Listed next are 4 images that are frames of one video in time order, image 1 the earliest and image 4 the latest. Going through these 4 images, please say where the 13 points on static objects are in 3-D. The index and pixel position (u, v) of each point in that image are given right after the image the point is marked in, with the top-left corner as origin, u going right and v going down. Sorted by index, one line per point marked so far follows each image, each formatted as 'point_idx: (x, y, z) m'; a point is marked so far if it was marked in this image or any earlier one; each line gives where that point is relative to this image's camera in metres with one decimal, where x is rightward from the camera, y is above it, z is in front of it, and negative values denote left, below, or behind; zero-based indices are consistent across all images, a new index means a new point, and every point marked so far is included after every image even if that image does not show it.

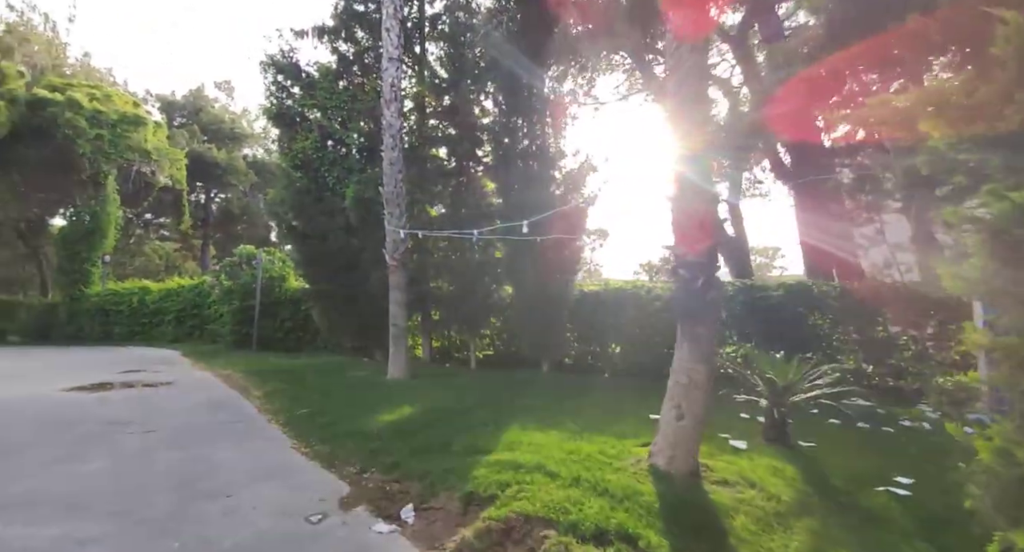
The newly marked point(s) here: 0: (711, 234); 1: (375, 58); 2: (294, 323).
0: (+1.7, +0.3, +3.9) m
1: (-4.1, +6.4, +13.7) m
2: (-8.0, -1.7, +17.0) m
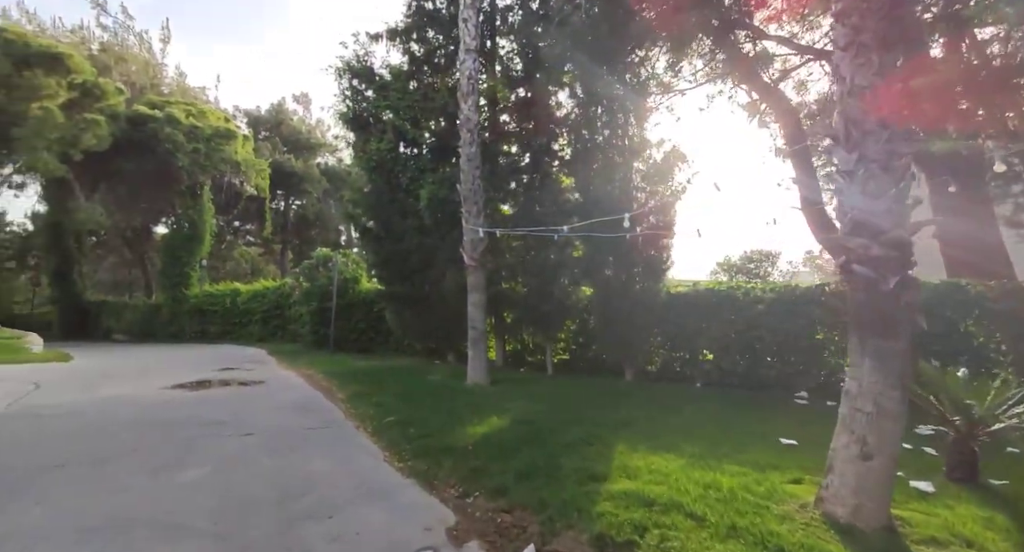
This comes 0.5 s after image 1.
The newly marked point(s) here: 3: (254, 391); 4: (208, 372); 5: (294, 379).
0: (+2.5, +0.4, +3.1) m
1: (-1.9, +6.3, +13.5) m
2: (-5.4, -1.8, +17.3) m
3: (-5.0, -2.2, +9.0) m
4: (-7.7, -2.4, +11.9) m
5: (-5.0, -2.4, +10.7) m
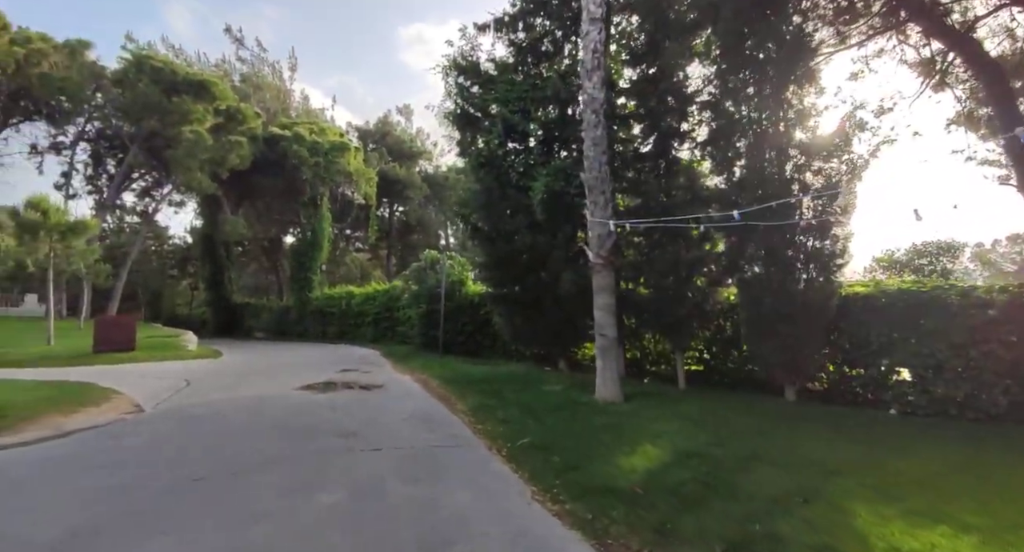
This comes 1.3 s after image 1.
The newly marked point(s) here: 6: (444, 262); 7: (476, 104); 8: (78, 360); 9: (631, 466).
0: (+3.6, +0.4, +1.5) m
1: (+1.1, +6.3, +12.6) m
2: (-1.4, -1.9, +17.0) m
3: (-2.6, -2.3, +8.7) m
4: (-4.7, -2.5, +12.1) m
5: (-2.3, -2.4, +10.5) m
6: (-2.4, +0.5, +16.4) m
7: (-1.0, +4.8, +13.0) m
8: (-12.8, -2.5, +13.8) m
9: (+1.1, -1.8, +4.5) m
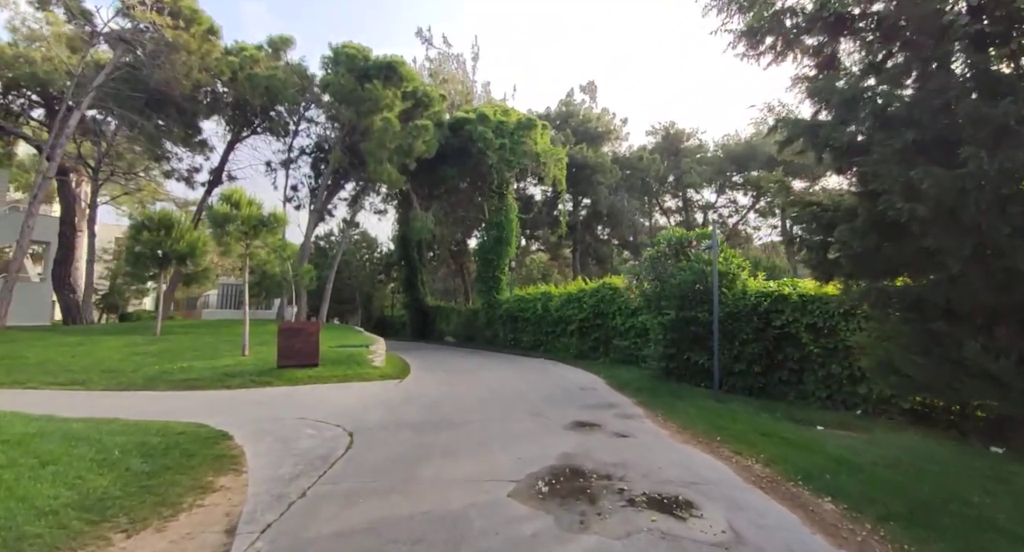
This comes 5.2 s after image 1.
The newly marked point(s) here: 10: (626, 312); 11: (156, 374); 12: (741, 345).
0: (+4.7, +0.8, -6.1) m
1: (+6.2, +6.7, +5.3) m
2: (+5.6, -1.6, +10.2) m
3: (+1.5, -2.0, +2.9) m
4: (+0.7, -2.3, +6.8) m
5: (+2.4, -2.2, +4.4) m
6: (+4.3, +0.7, +10.1) m
7: (+4.3, +5.1, +6.4) m
8: (-6.2, -2.5, +11.3) m
9: (+3.5, -1.5, -2.4) m
10: (+3.6, -1.1, +15.4) m
11: (-8.9, -2.4, +11.7) m
12: (+5.2, -1.5, +10.5) m
